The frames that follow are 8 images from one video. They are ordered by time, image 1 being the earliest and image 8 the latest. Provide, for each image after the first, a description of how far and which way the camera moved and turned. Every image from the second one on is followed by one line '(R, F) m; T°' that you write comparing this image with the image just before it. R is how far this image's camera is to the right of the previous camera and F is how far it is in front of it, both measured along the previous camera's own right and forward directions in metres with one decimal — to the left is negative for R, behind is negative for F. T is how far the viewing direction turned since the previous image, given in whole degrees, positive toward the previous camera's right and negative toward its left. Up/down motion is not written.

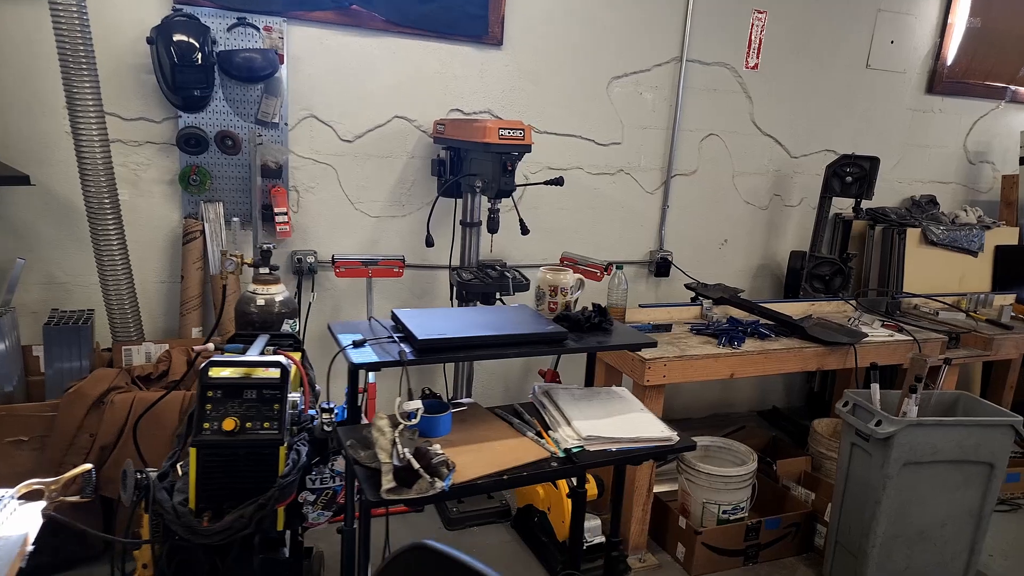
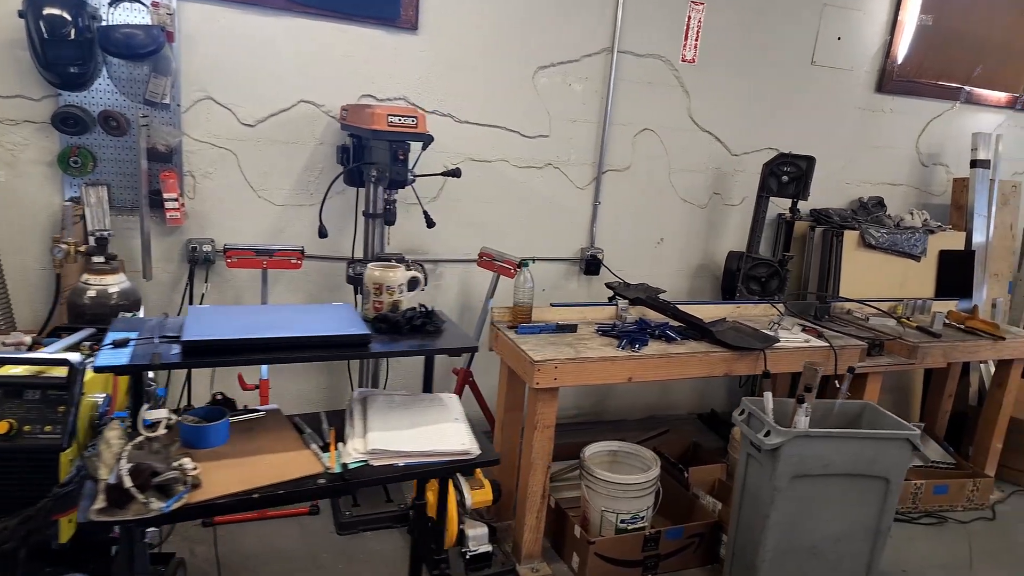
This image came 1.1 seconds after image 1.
(+0.3, +0.1) m; 0°
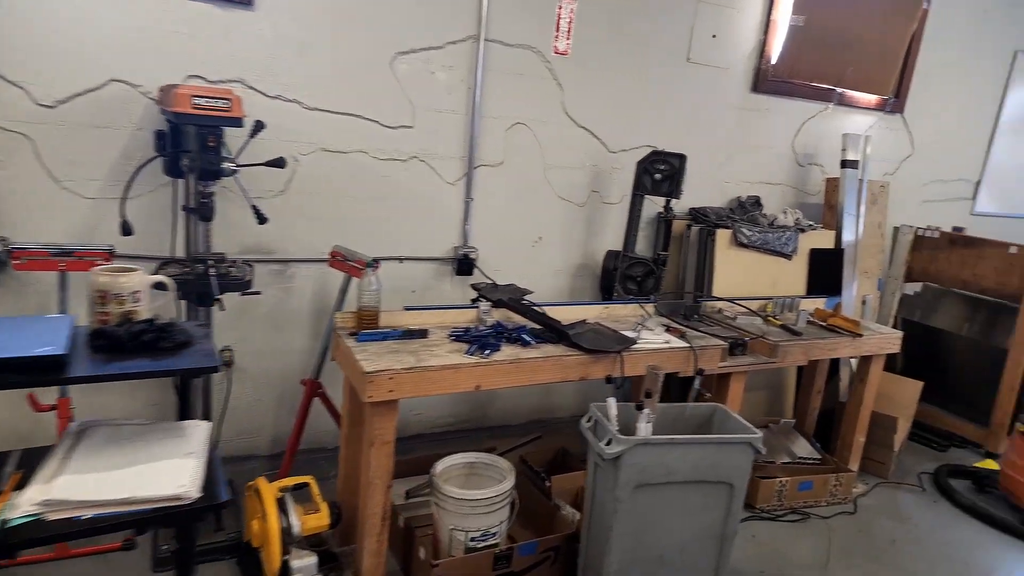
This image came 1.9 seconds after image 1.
(+0.3, +0.1) m; +6°
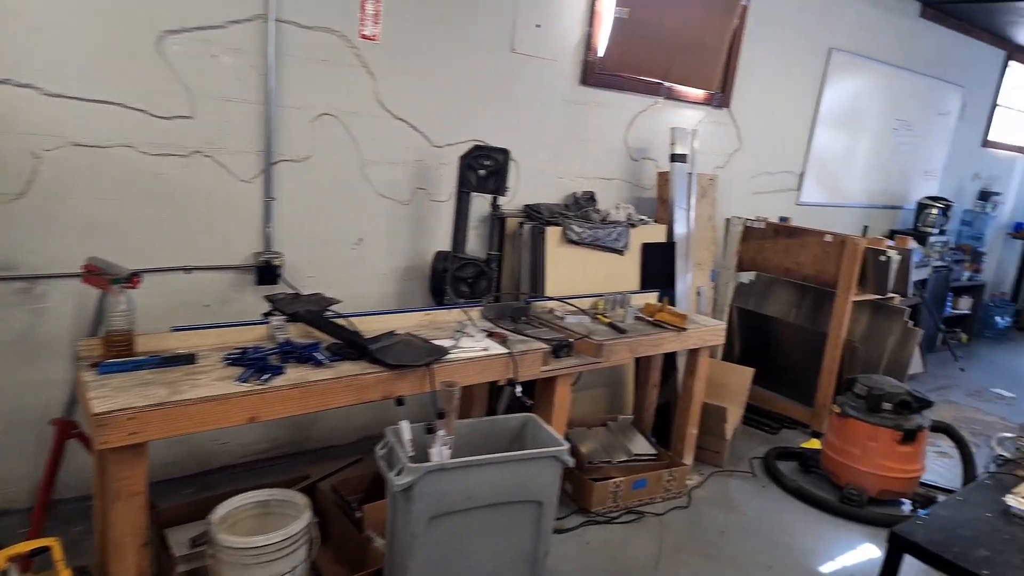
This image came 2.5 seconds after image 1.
(+0.3, +0.2) m; +10°
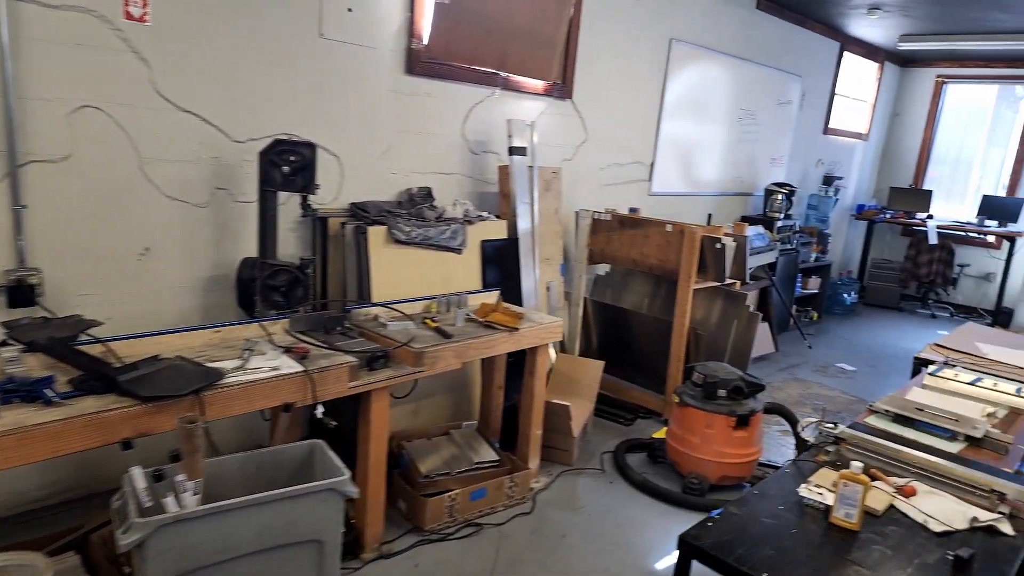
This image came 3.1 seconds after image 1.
(+0.3, +0.1) m; +8°
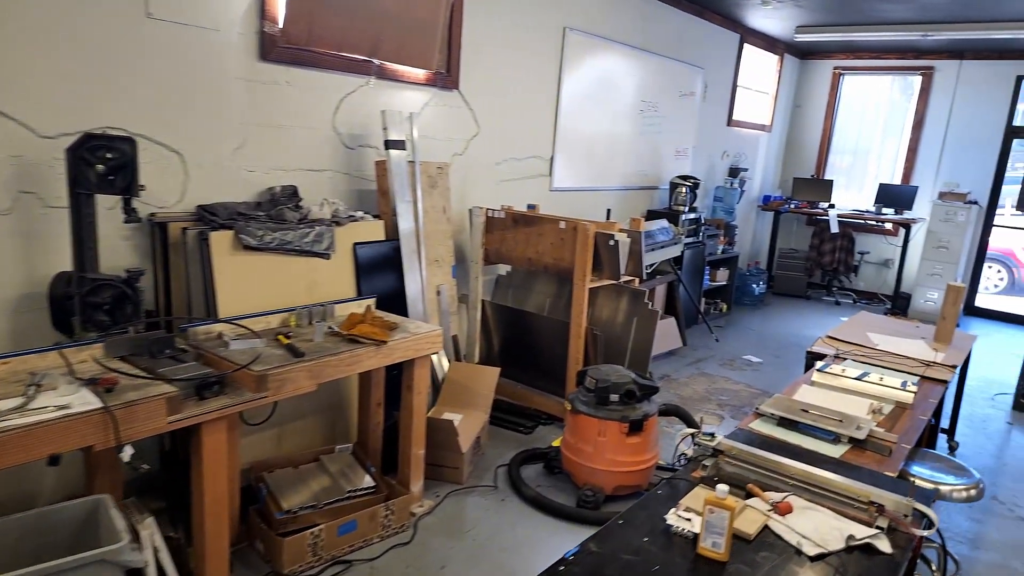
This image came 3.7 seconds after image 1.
(+0.2, +0.2) m; +6°
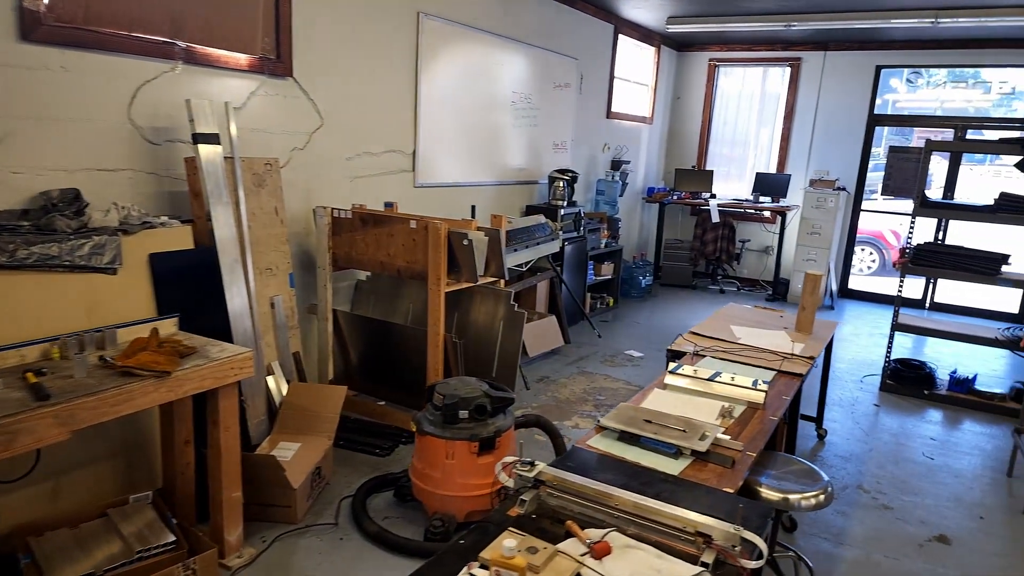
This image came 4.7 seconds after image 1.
(+0.3, +0.2) m; +7°
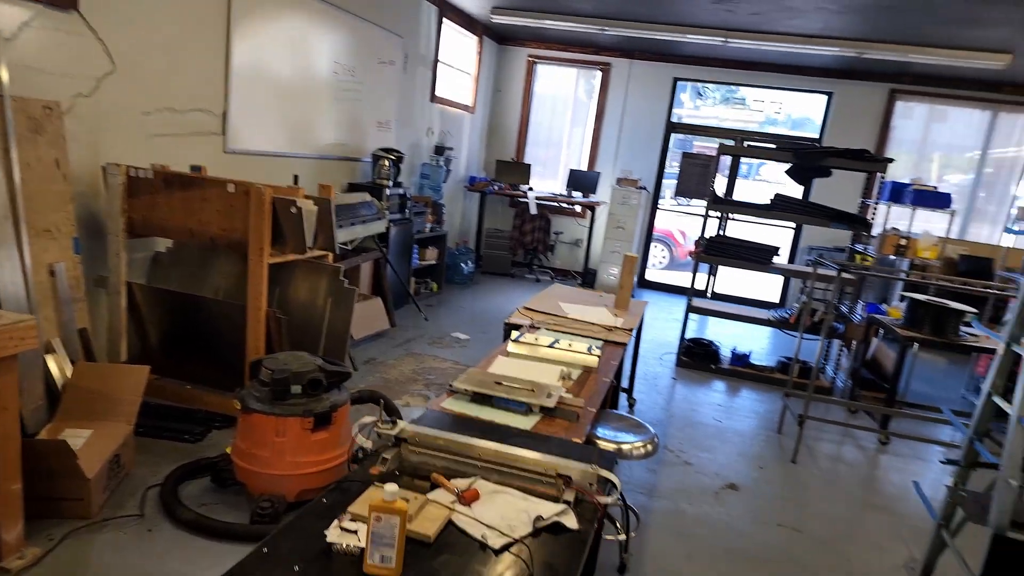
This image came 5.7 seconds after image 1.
(-0.1, 0.0) m; +17°
